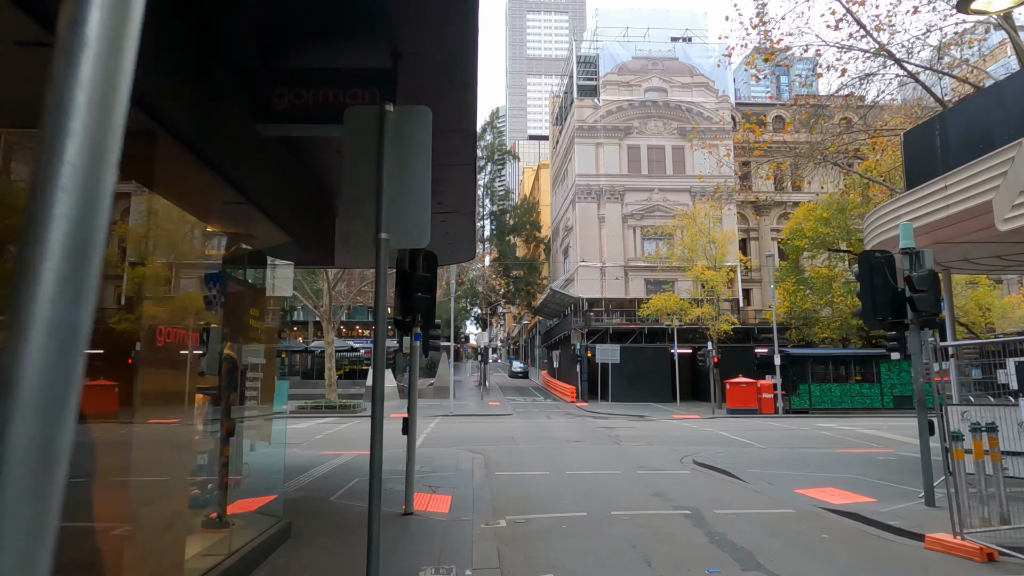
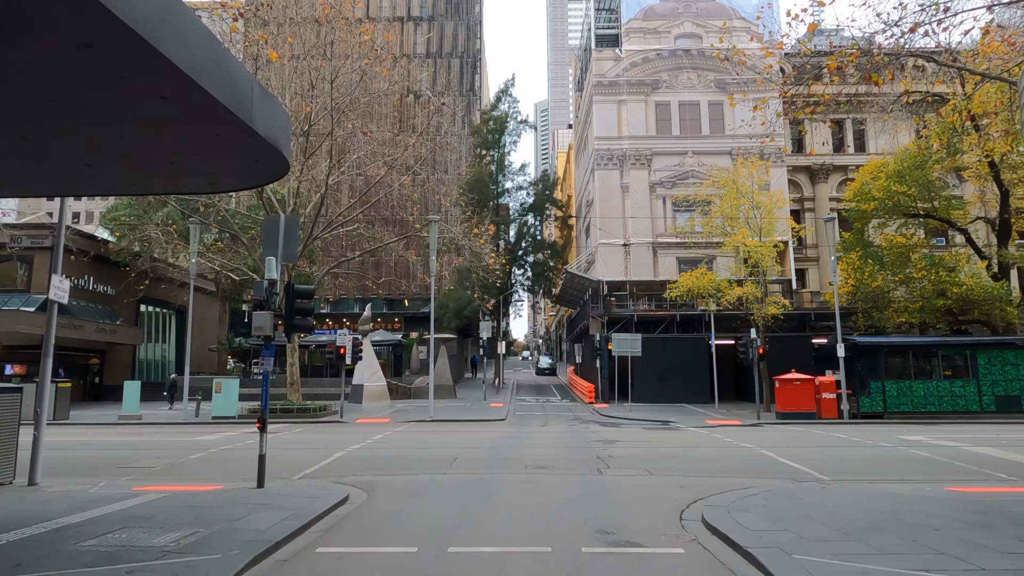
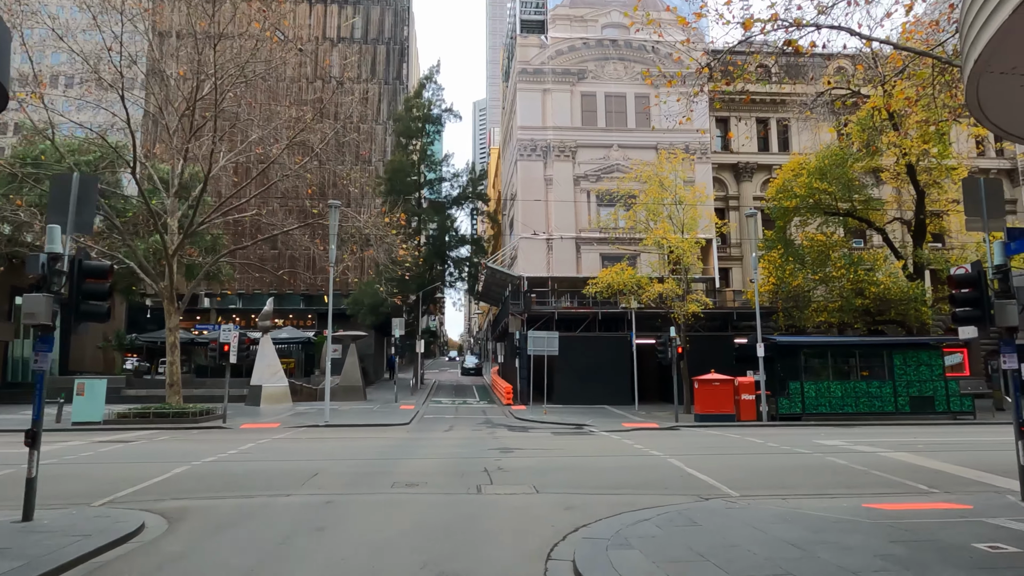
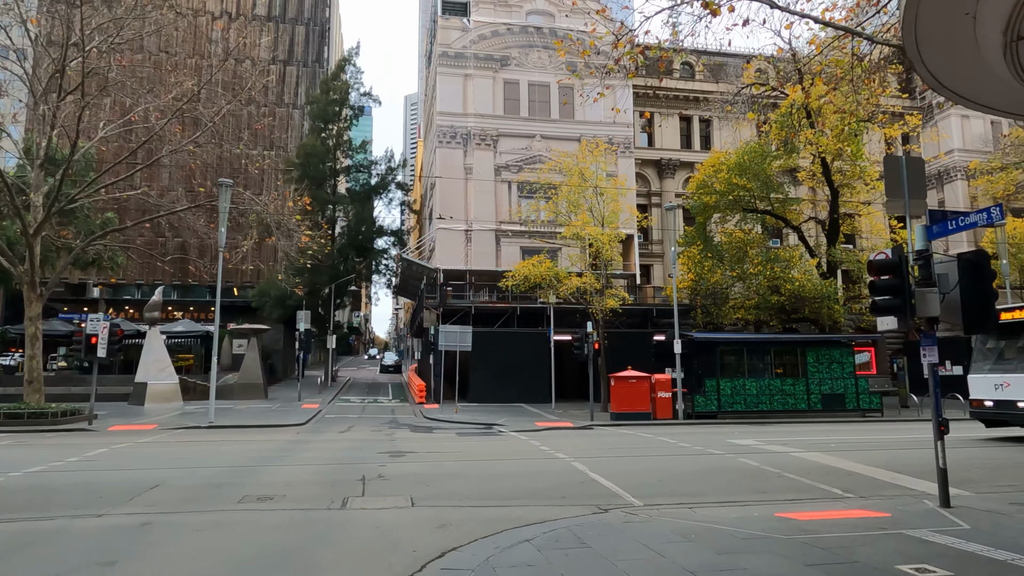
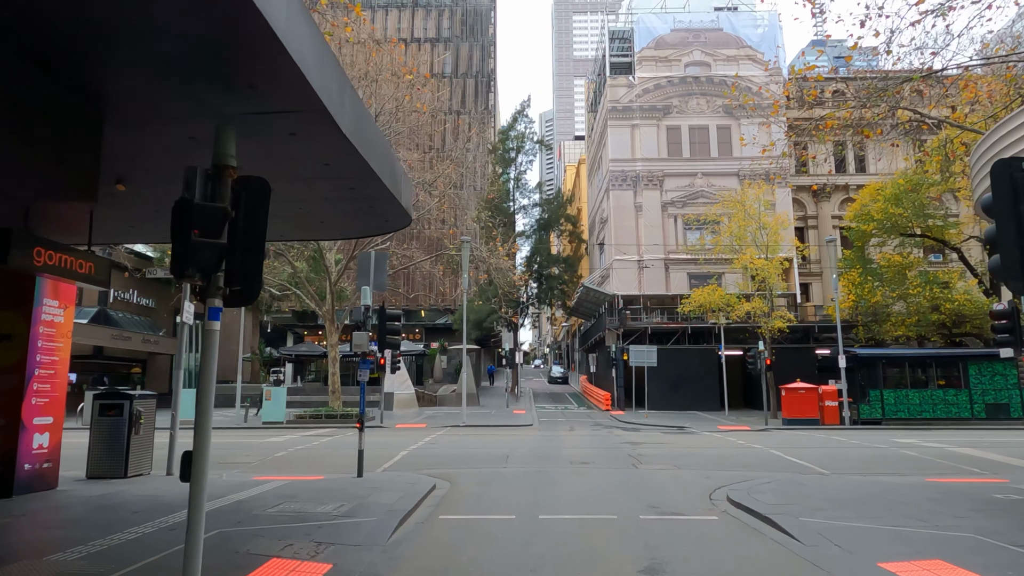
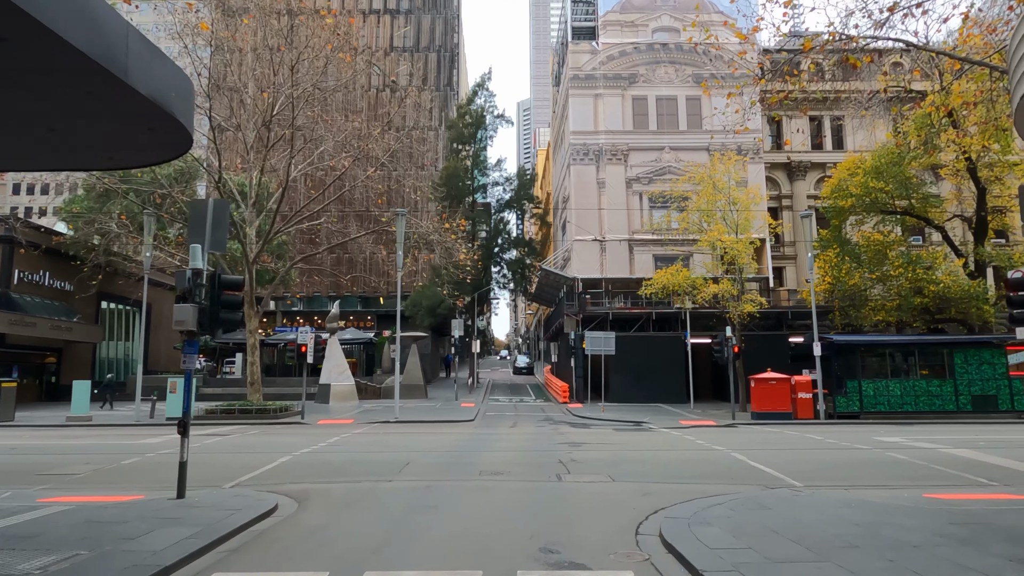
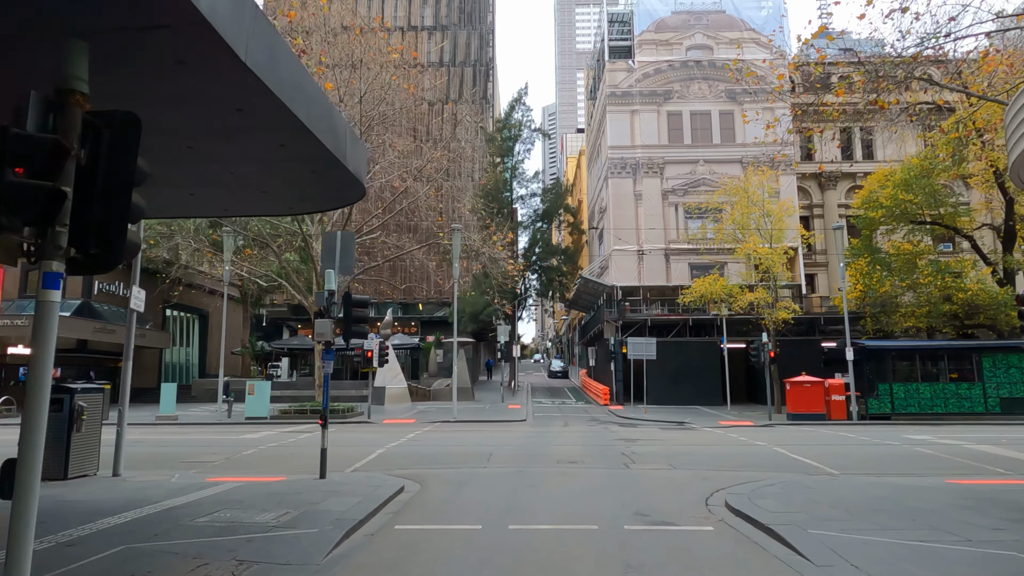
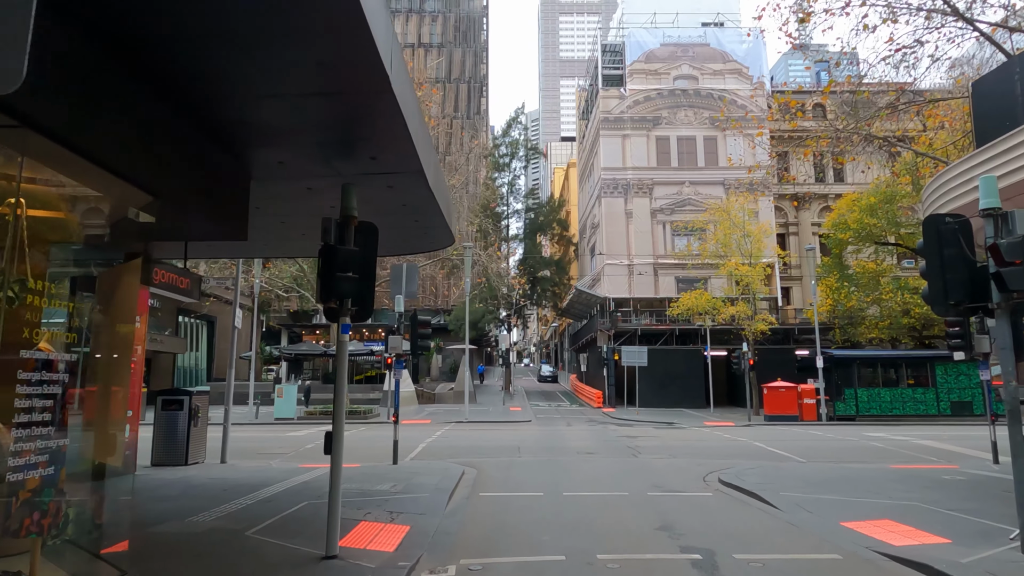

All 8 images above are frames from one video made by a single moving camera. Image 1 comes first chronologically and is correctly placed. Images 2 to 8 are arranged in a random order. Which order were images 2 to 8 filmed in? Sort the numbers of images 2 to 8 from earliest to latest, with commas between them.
8, 5, 7, 2, 6, 3, 4
